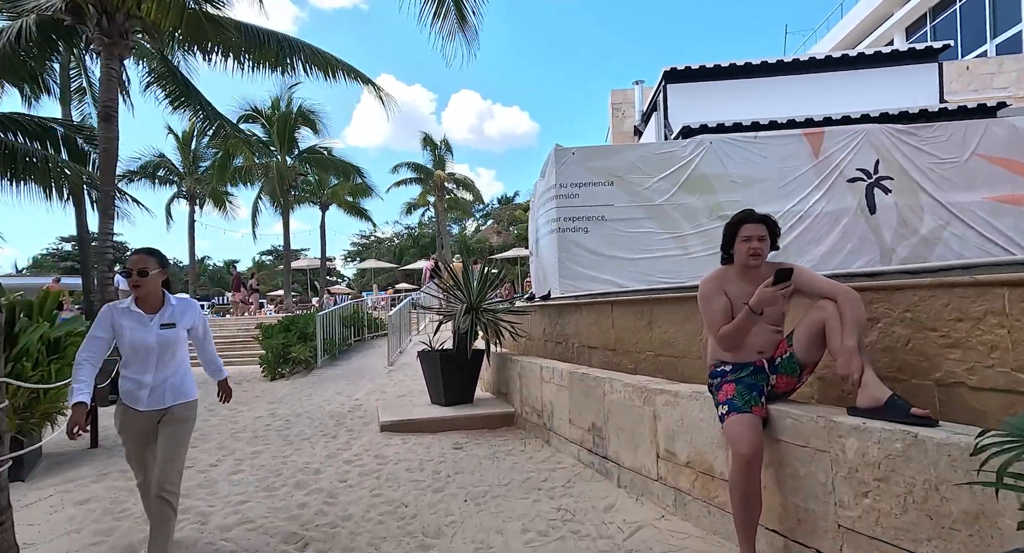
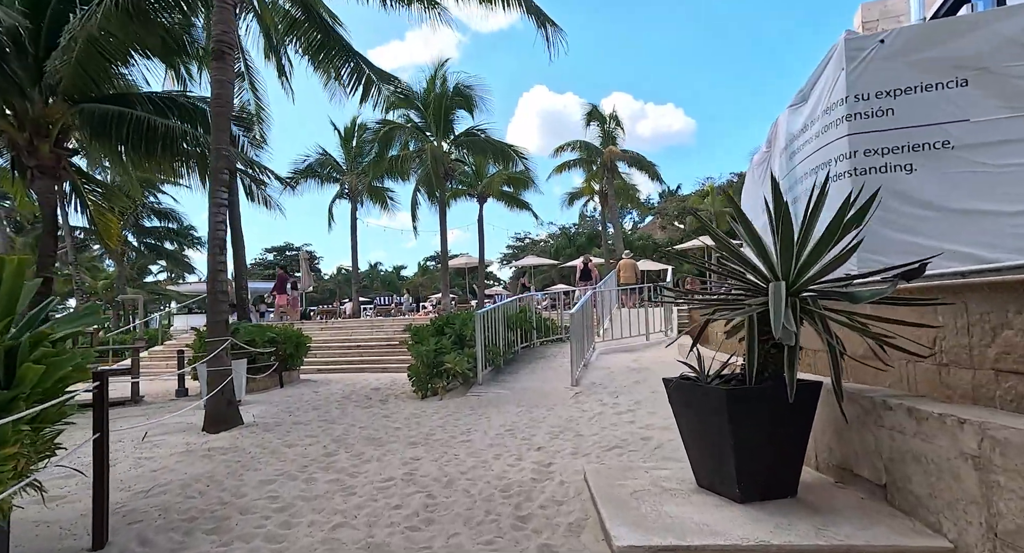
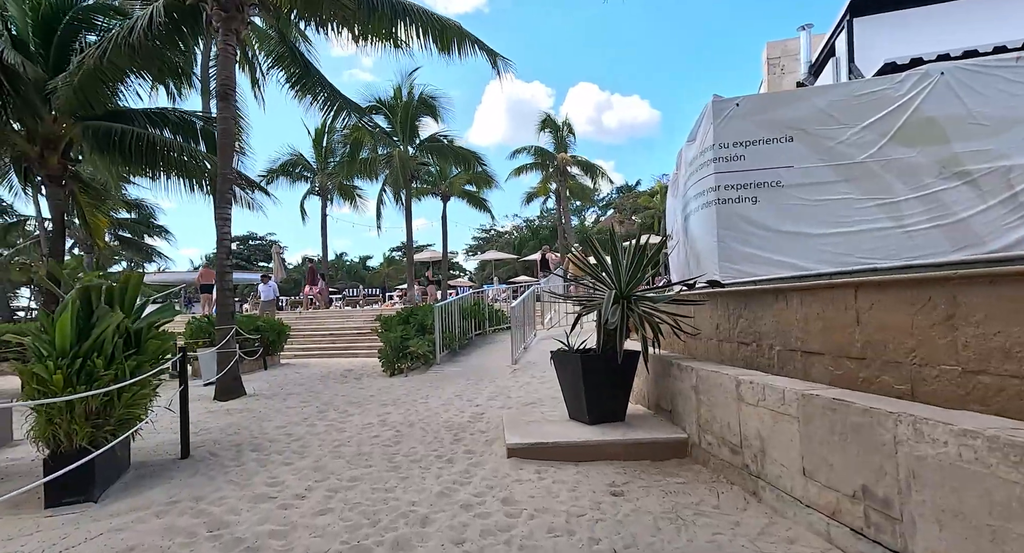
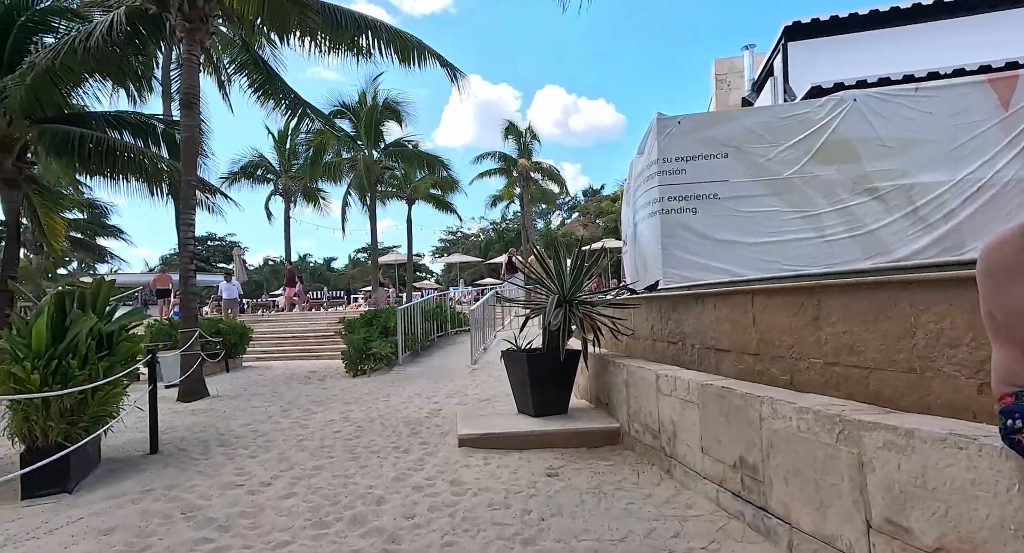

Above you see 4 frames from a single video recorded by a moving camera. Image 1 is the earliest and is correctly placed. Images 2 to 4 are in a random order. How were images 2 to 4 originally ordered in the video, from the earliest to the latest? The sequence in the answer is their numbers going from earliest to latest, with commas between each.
4, 3, 2
